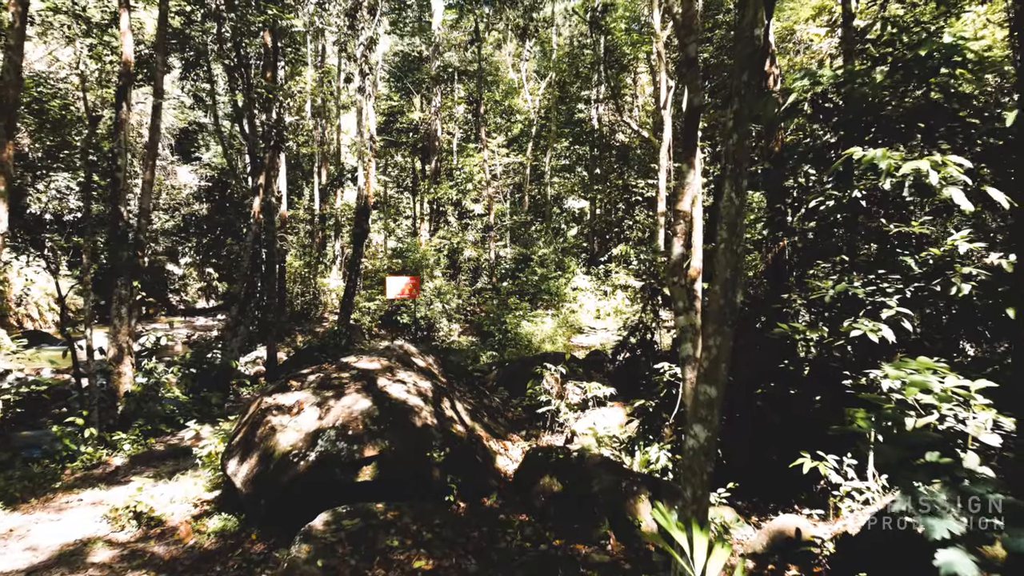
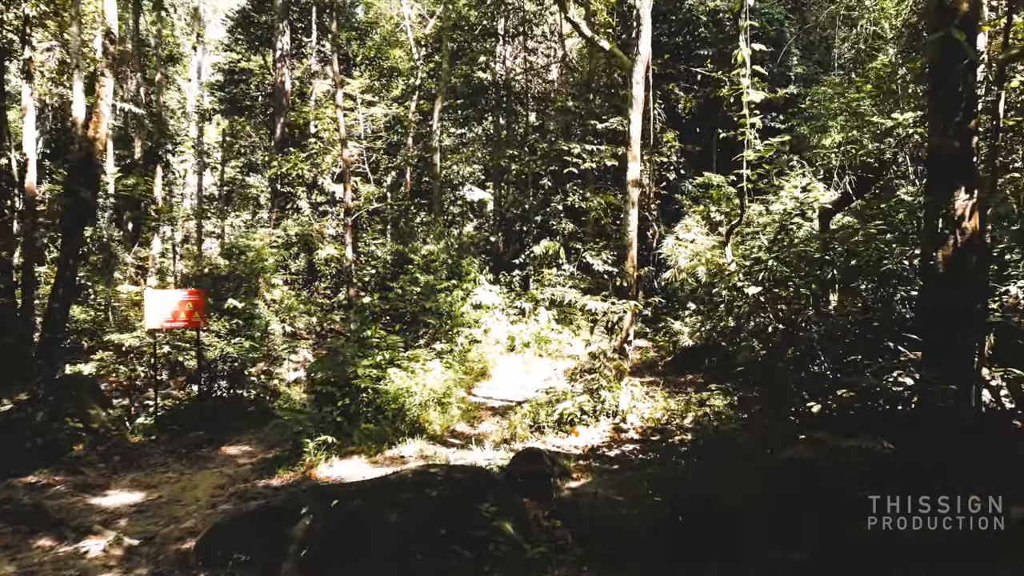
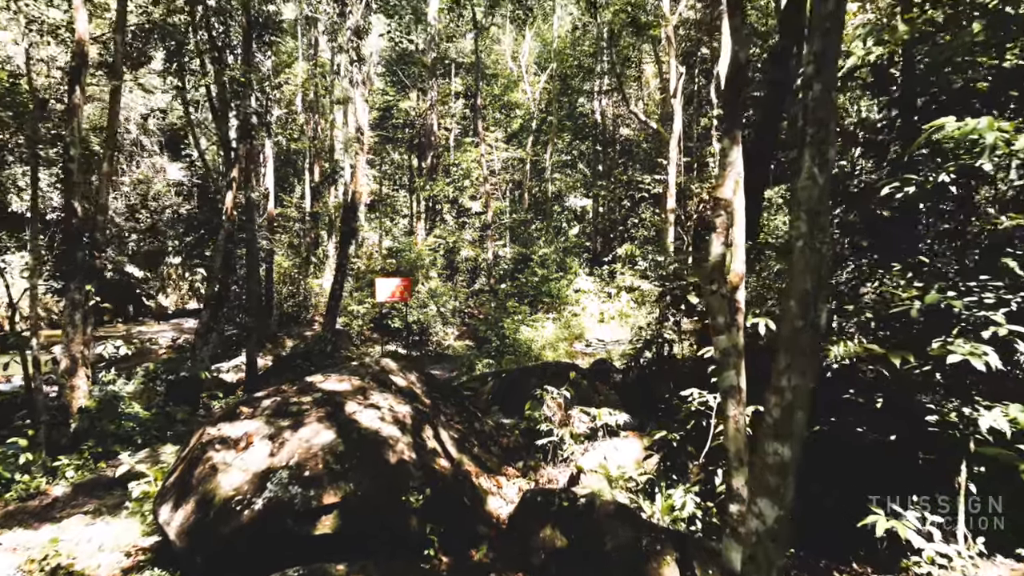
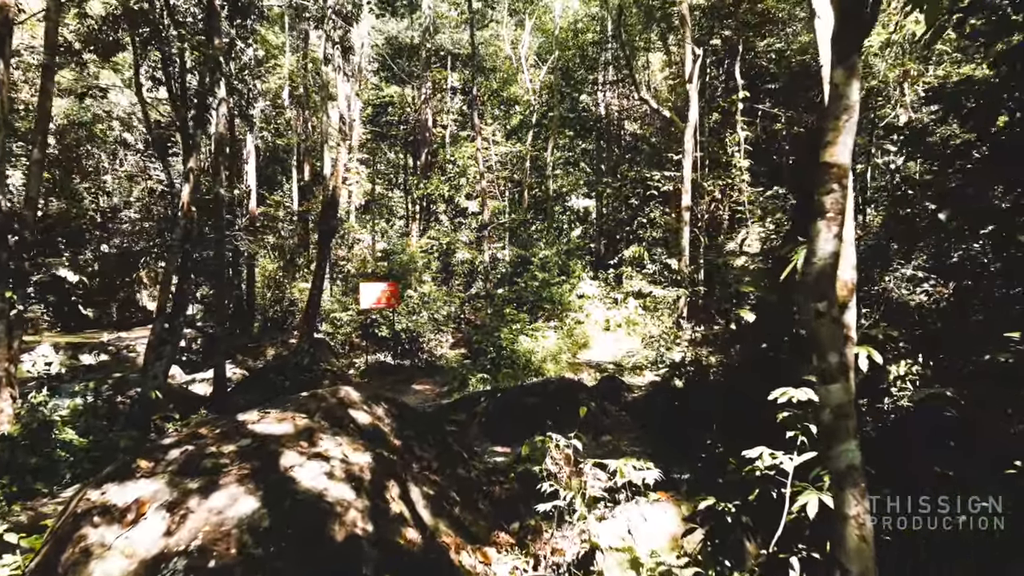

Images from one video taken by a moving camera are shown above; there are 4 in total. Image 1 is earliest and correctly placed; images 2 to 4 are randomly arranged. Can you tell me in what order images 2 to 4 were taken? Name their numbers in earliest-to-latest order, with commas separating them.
3, 4, 2
